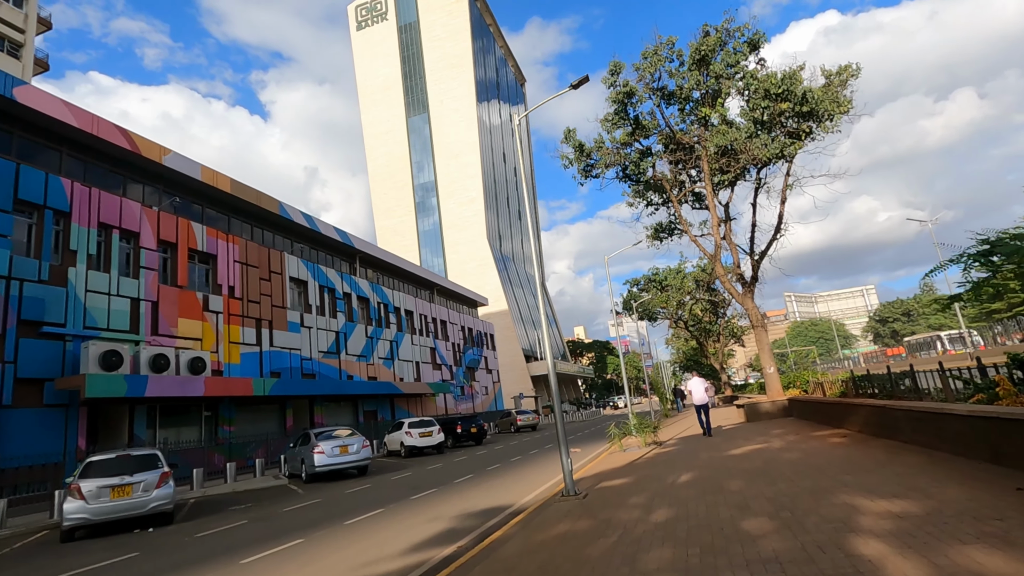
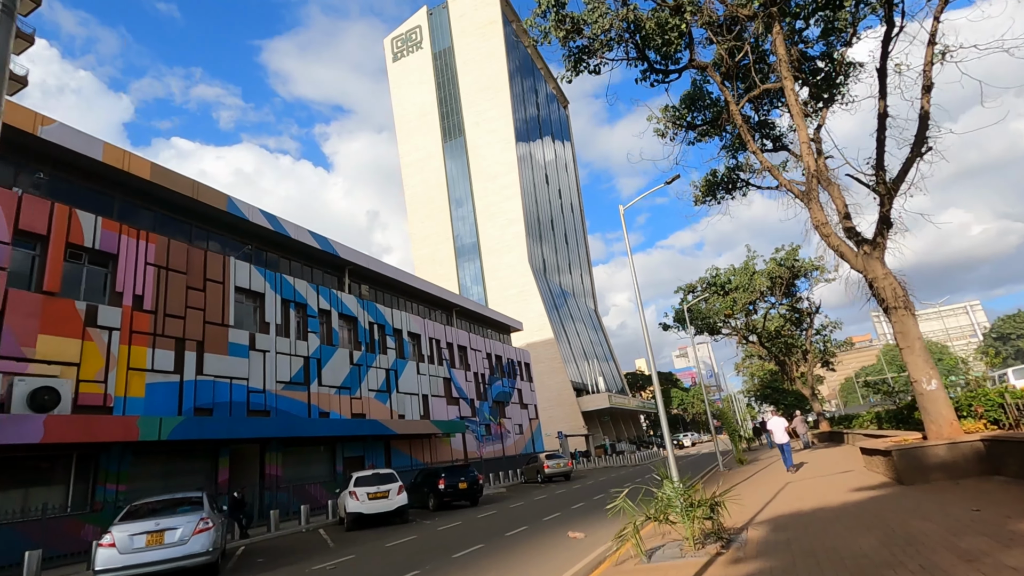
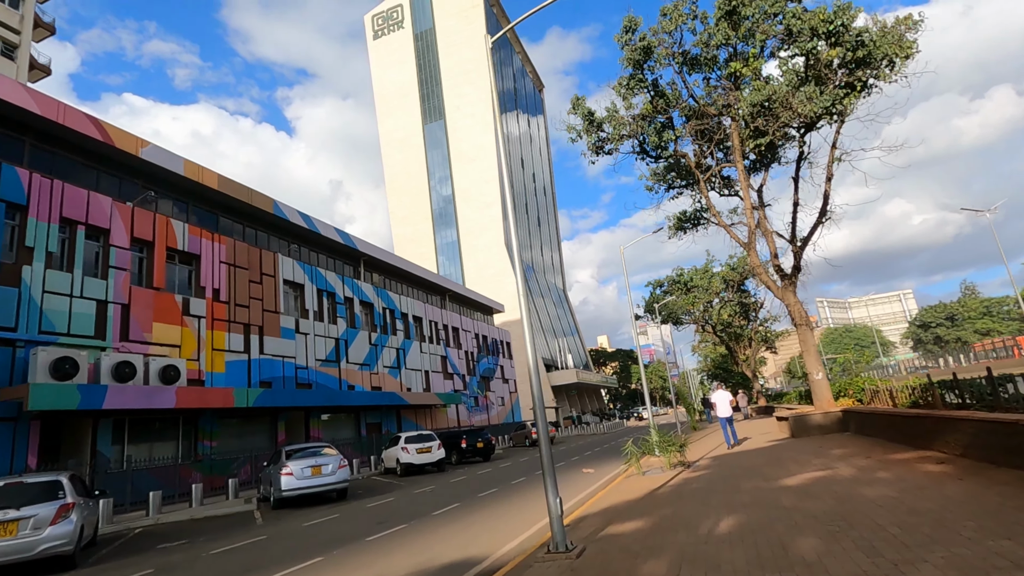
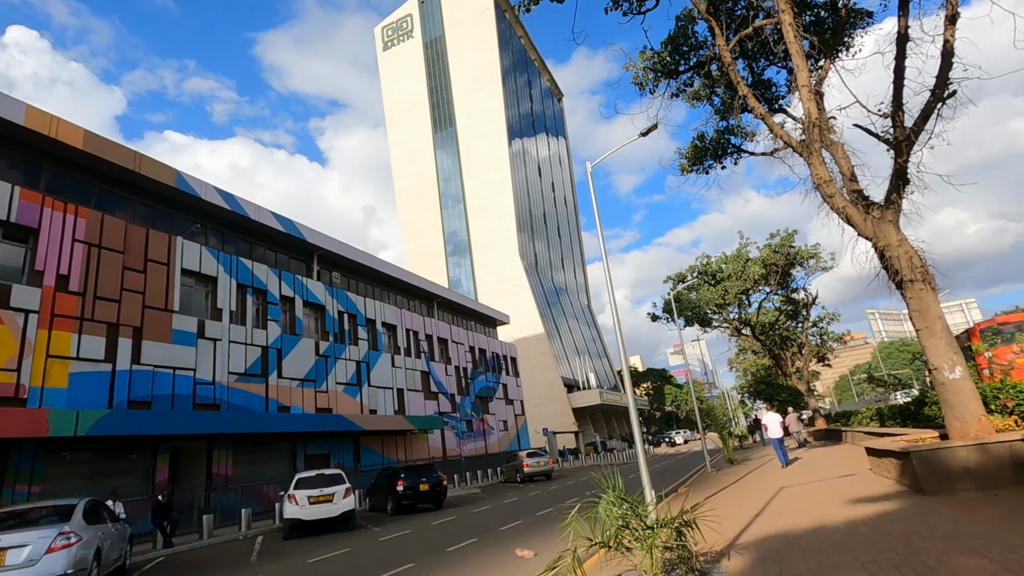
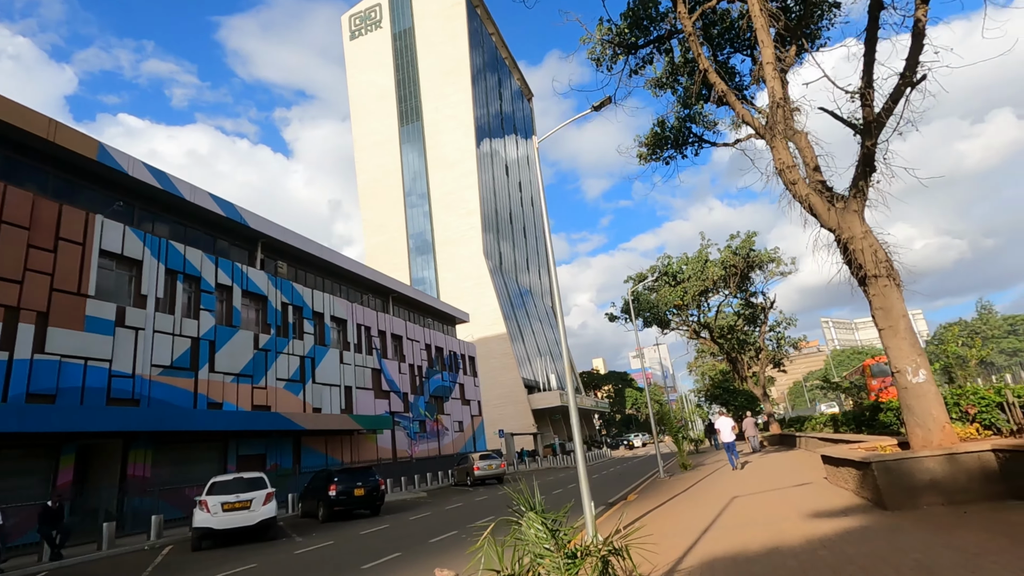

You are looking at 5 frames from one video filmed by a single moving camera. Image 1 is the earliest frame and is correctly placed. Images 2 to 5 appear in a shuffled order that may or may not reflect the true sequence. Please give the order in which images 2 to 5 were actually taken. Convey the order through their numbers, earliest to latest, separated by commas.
3, 2, 4, 5
